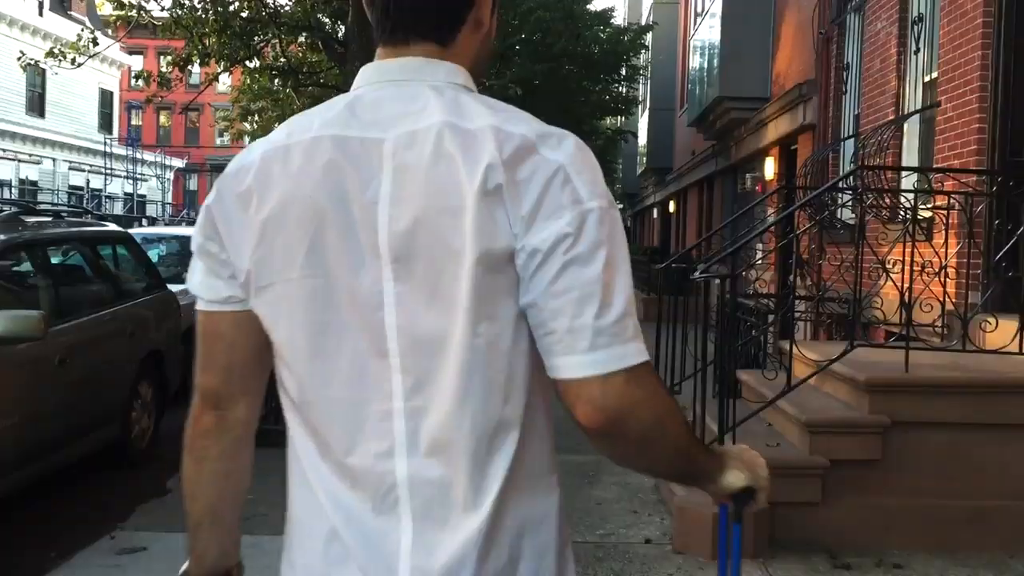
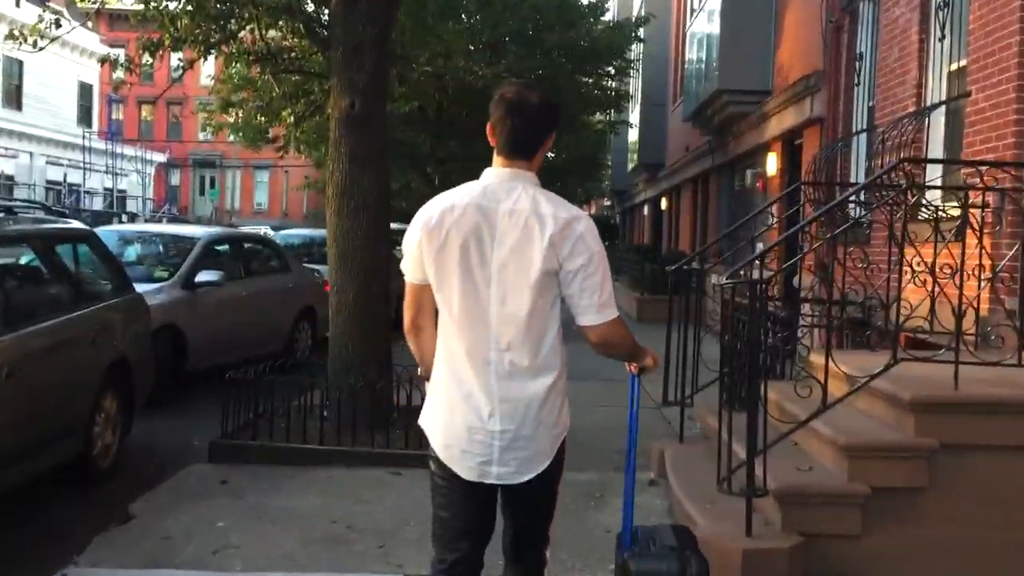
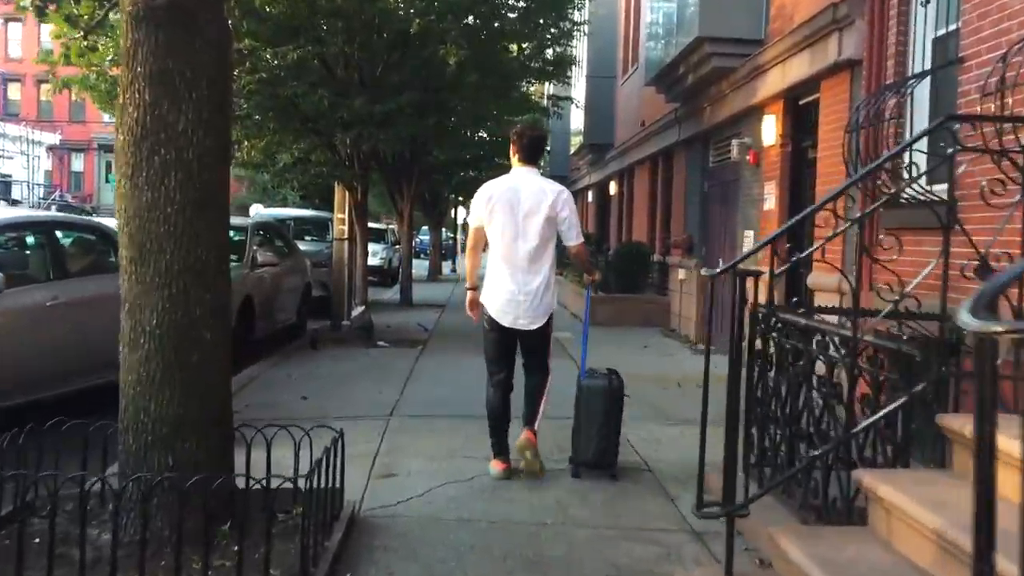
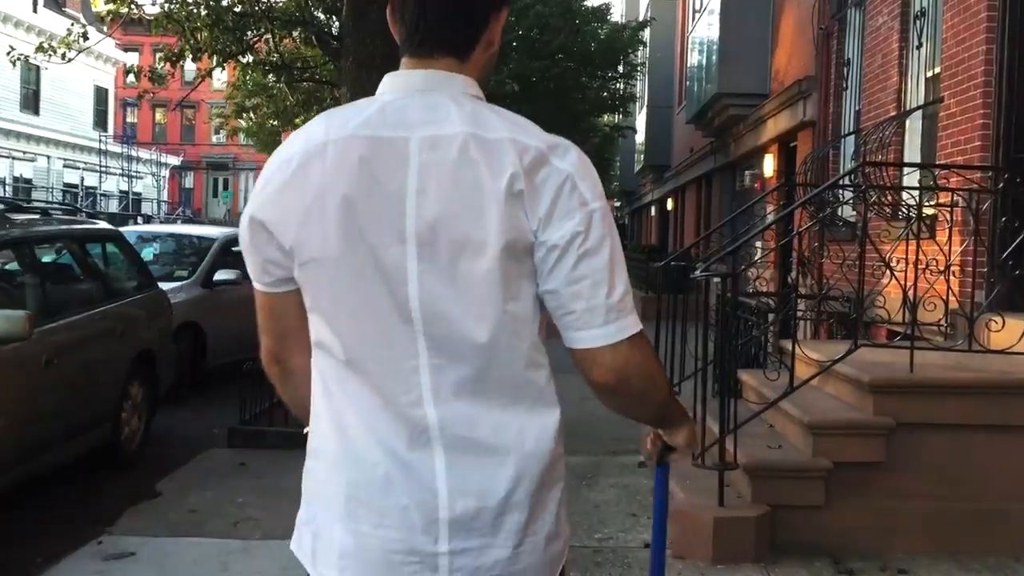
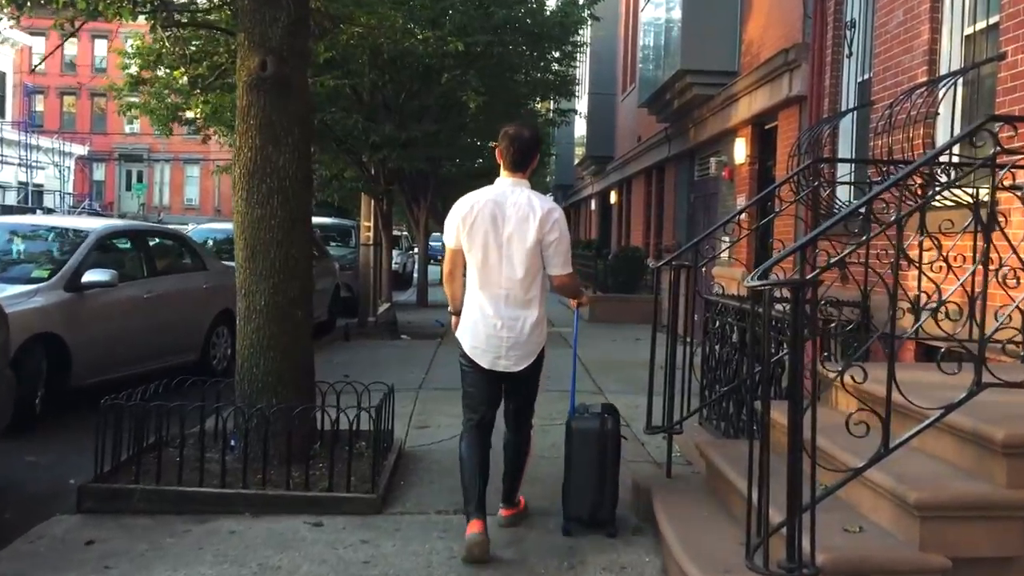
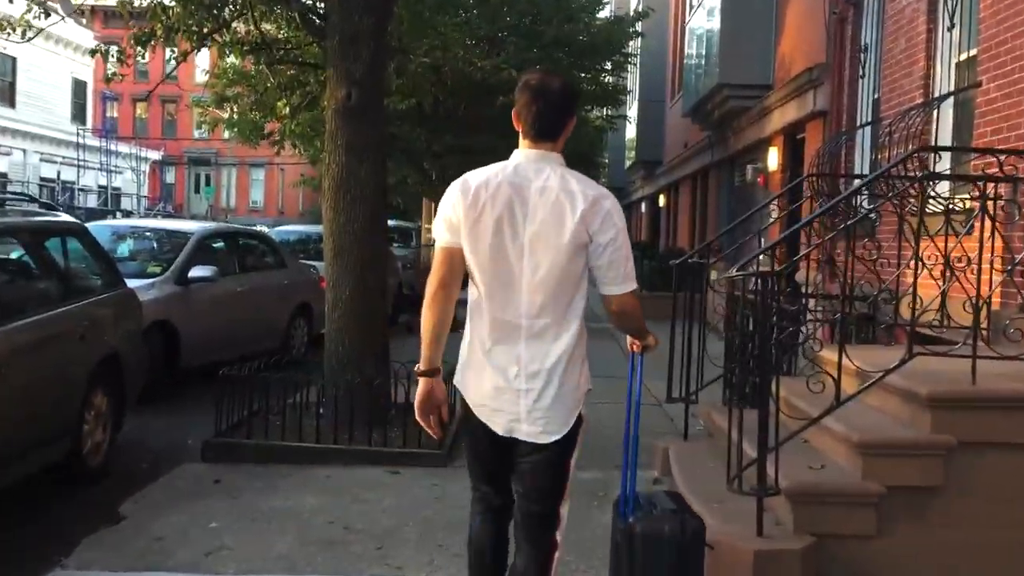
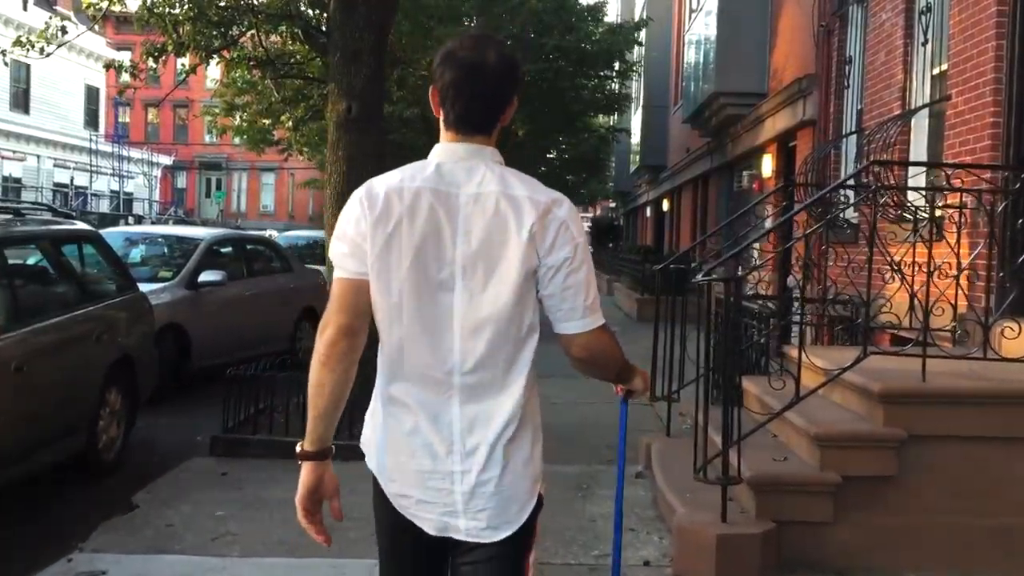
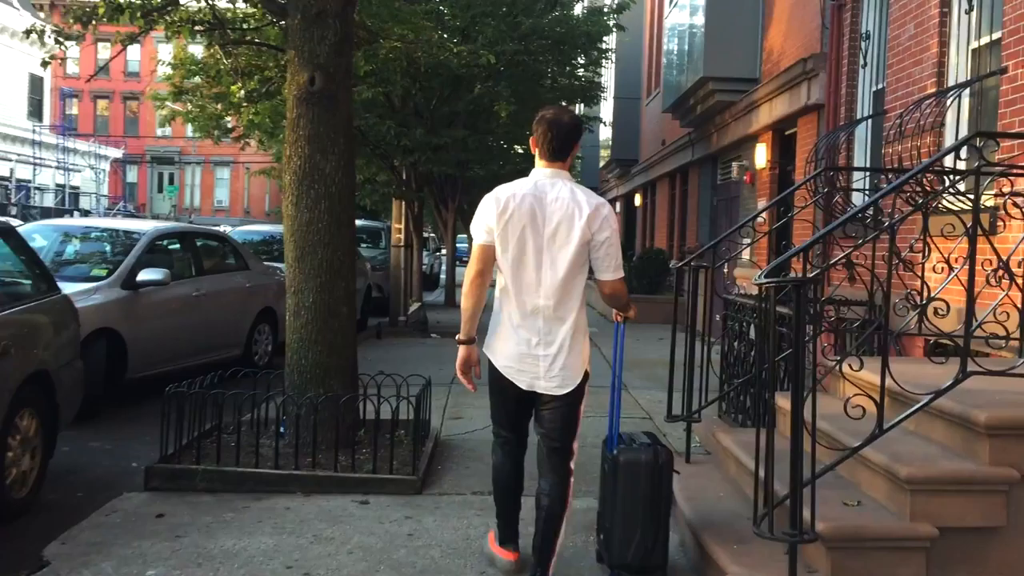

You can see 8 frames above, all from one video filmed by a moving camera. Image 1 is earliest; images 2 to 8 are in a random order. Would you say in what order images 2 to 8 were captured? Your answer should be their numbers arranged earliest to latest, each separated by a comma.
4, 7, 2, 6, 8, 5, 3
